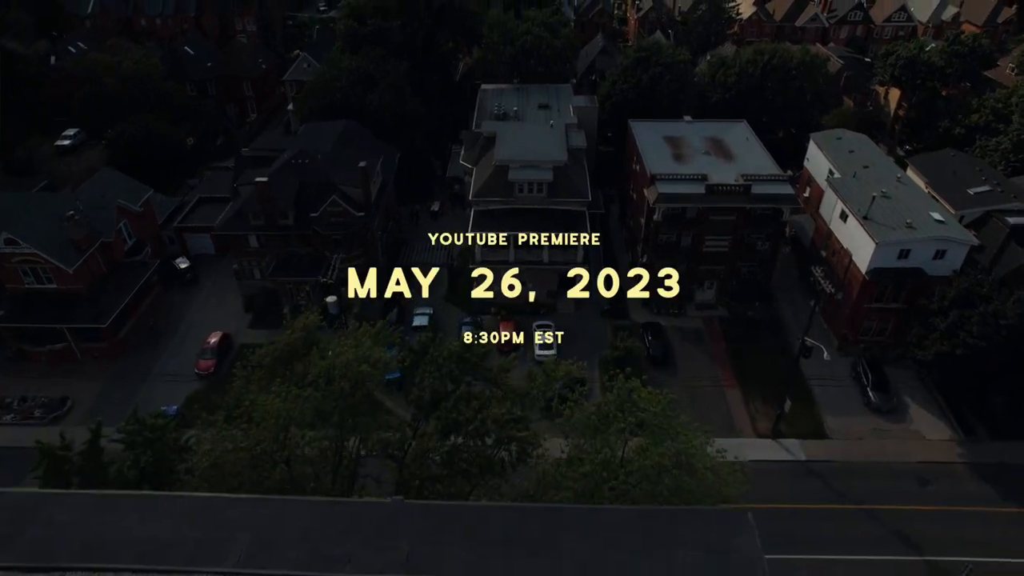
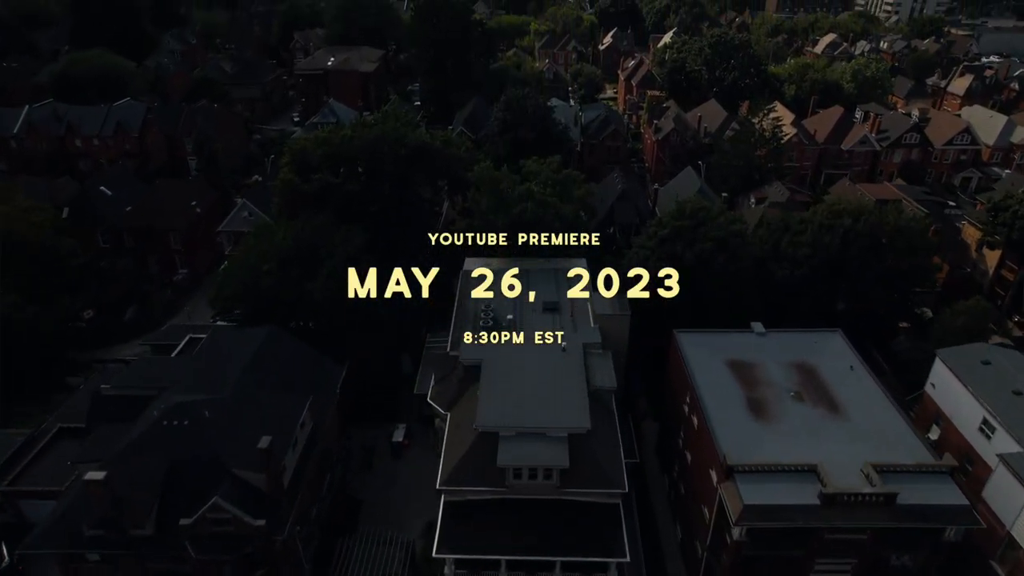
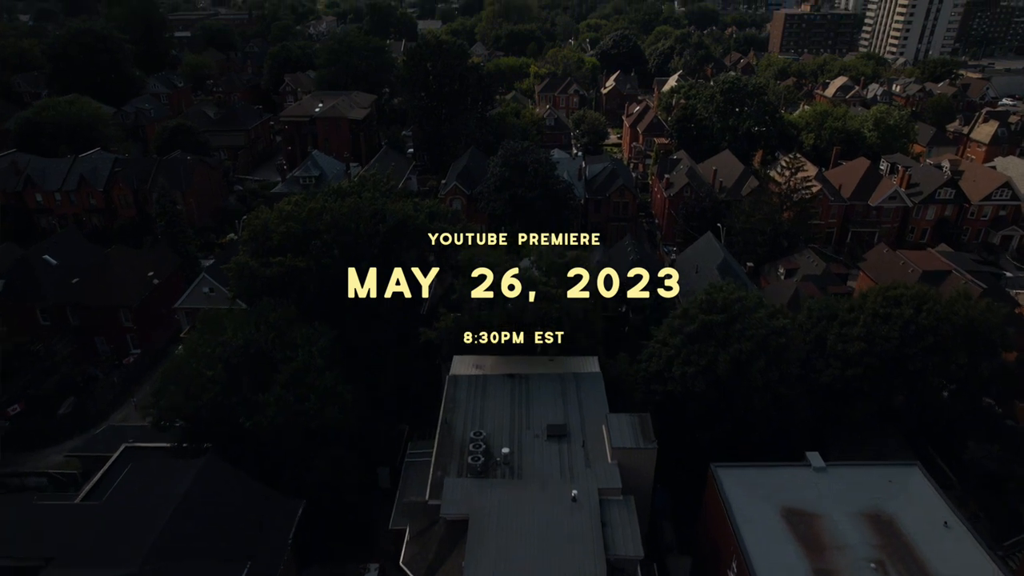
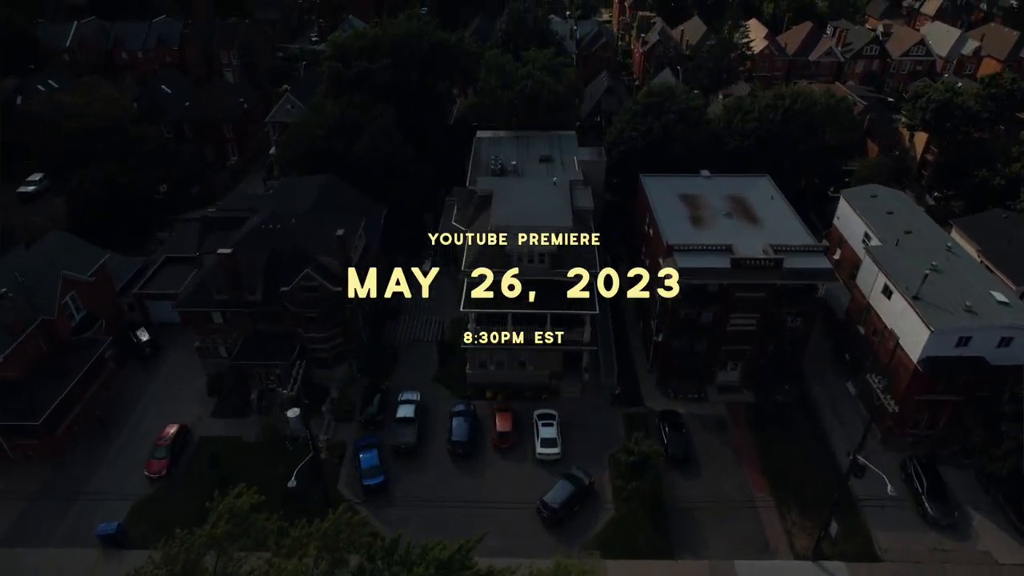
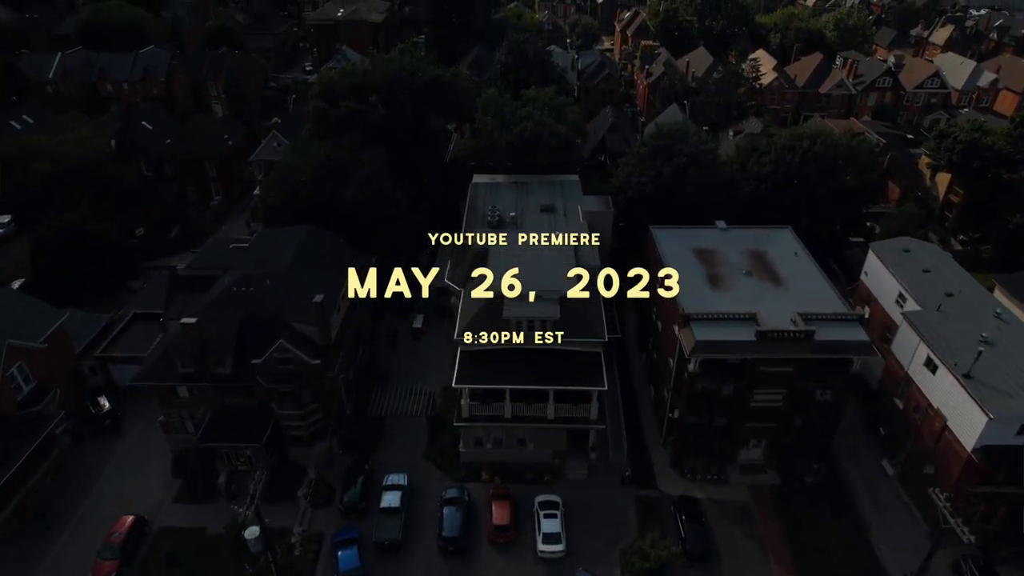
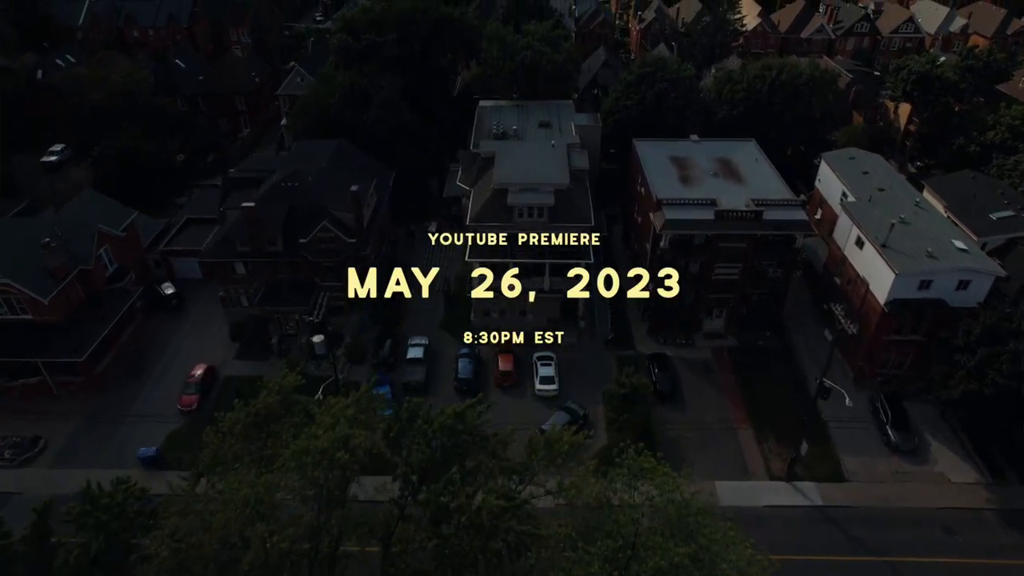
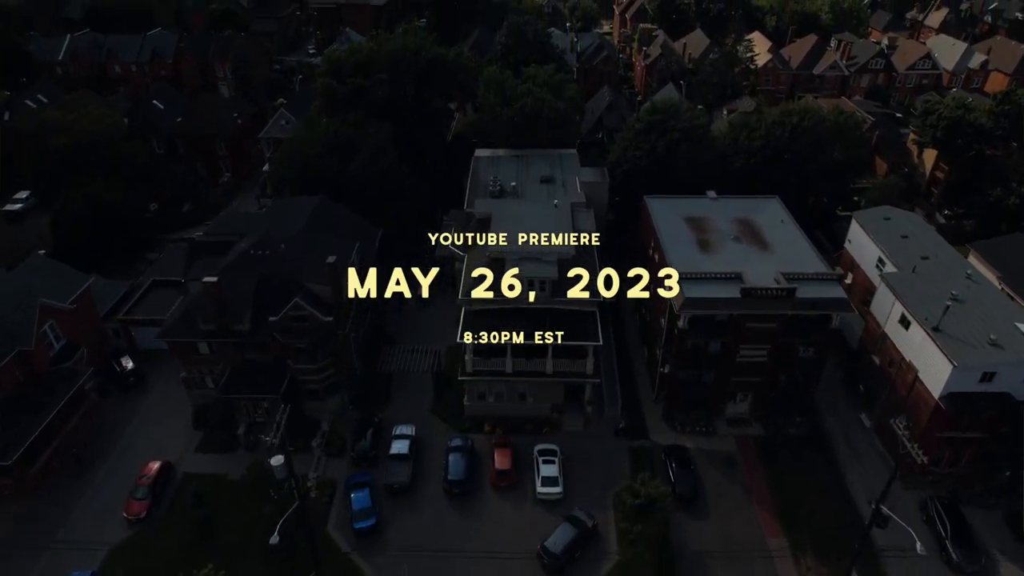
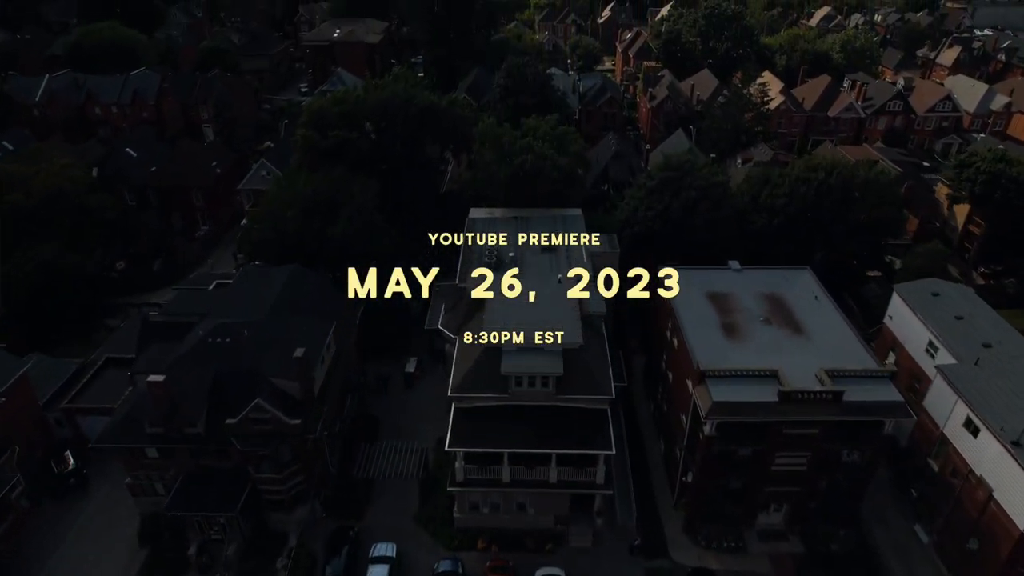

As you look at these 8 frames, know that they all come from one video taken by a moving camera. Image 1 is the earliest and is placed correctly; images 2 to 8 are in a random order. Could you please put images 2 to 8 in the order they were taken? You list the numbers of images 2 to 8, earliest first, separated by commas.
6, 4, 7, 5, 8, 2, 3
